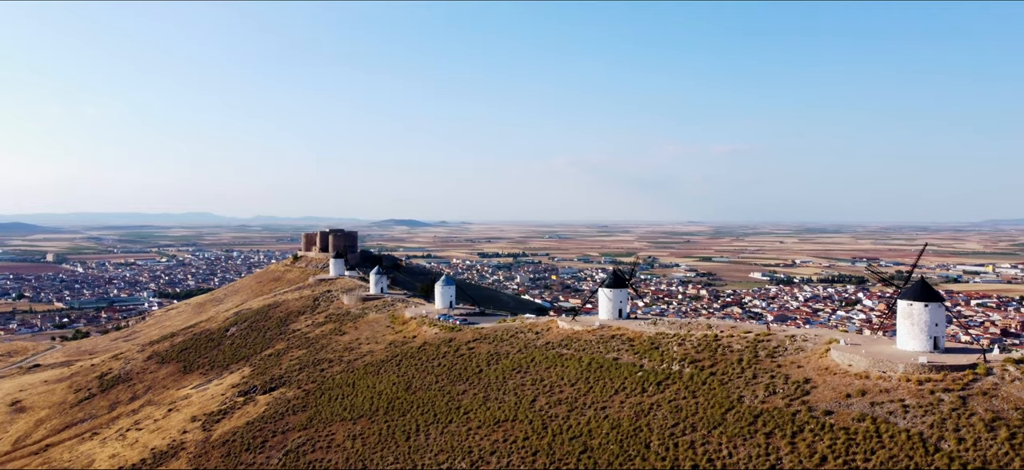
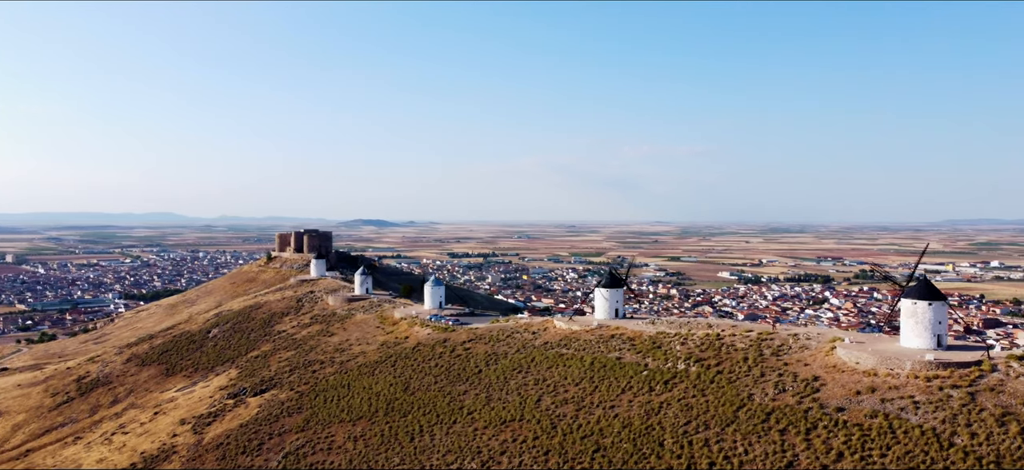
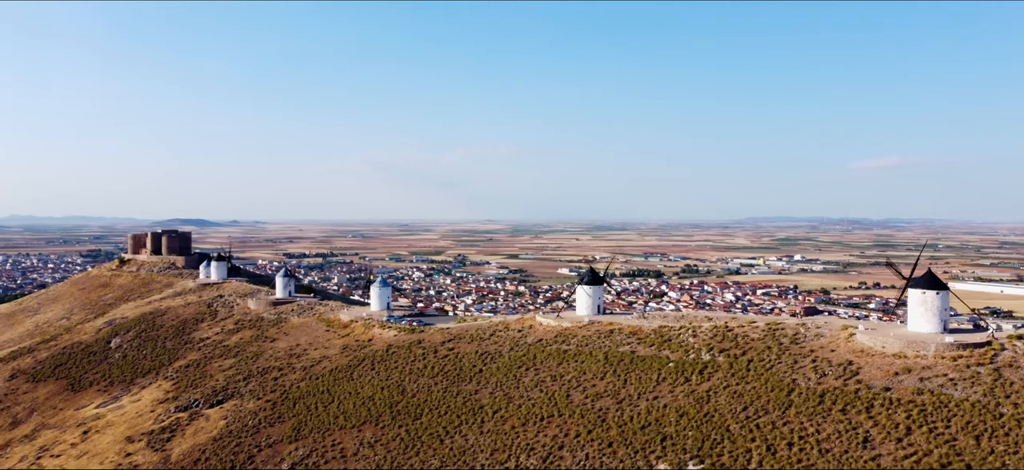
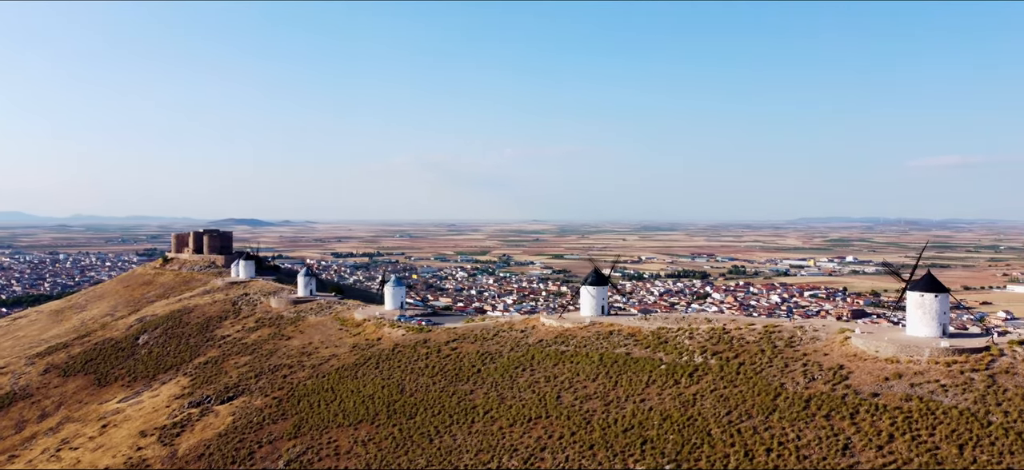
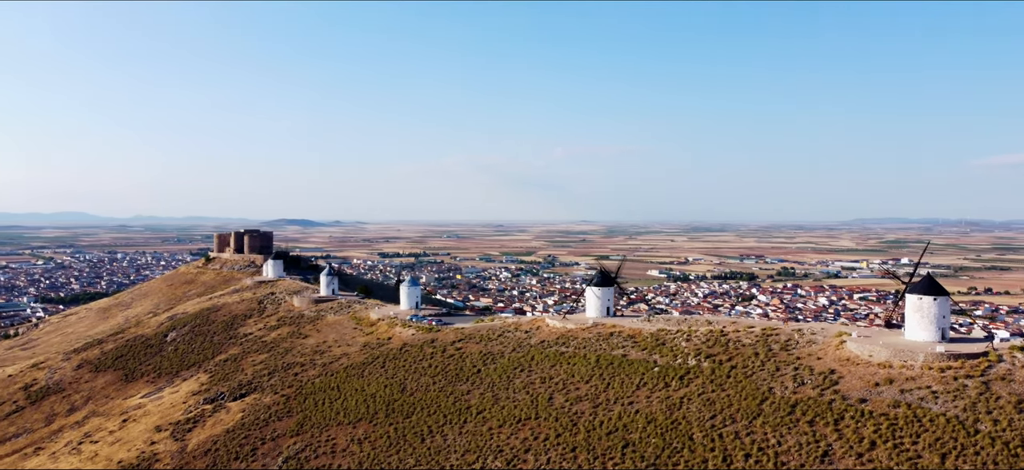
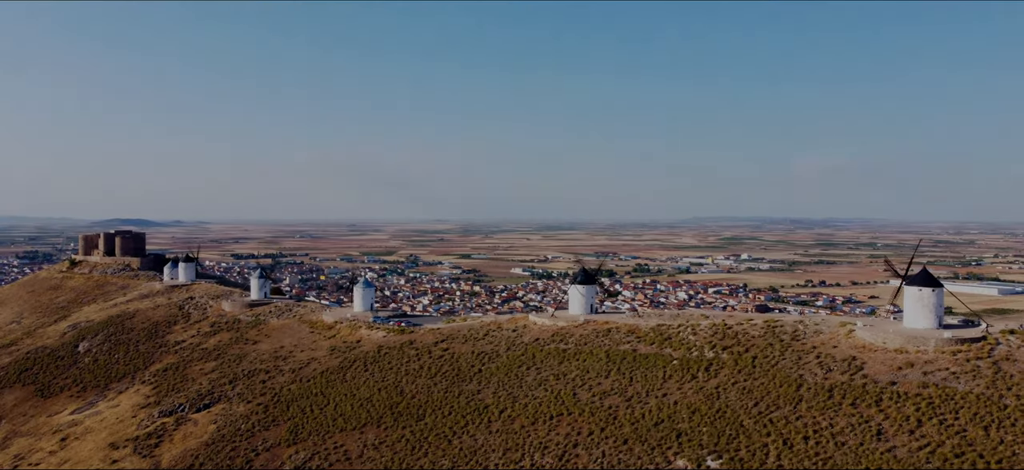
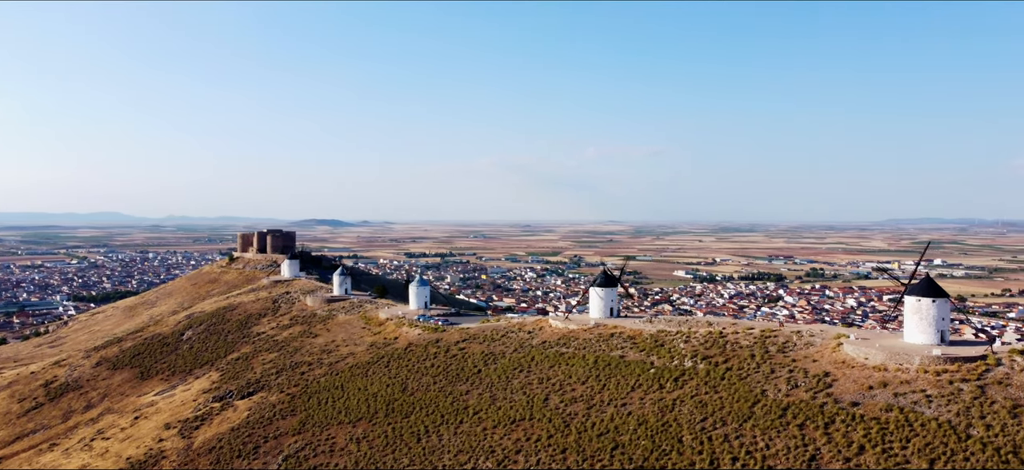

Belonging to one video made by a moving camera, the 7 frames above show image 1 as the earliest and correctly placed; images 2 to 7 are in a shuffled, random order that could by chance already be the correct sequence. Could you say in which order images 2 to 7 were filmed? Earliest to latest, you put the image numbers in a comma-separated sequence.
2, 7, 5, 4, 3, 6
